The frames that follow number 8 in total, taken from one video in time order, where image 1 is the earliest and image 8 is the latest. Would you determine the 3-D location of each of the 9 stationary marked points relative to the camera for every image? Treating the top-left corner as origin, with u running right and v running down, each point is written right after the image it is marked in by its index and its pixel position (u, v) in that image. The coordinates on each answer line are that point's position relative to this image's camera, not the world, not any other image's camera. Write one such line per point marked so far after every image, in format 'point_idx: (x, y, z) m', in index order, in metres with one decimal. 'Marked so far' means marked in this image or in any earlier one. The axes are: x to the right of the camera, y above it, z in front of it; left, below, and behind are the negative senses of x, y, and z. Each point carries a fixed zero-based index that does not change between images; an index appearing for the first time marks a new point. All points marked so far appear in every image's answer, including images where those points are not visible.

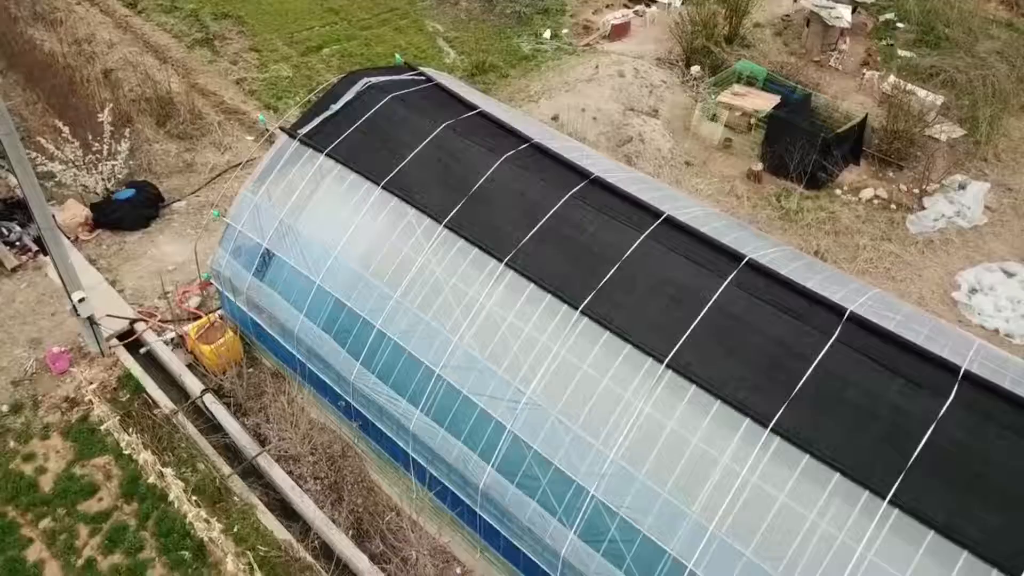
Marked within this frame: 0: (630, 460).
0: (+0.8, -1.1, +5.7) m
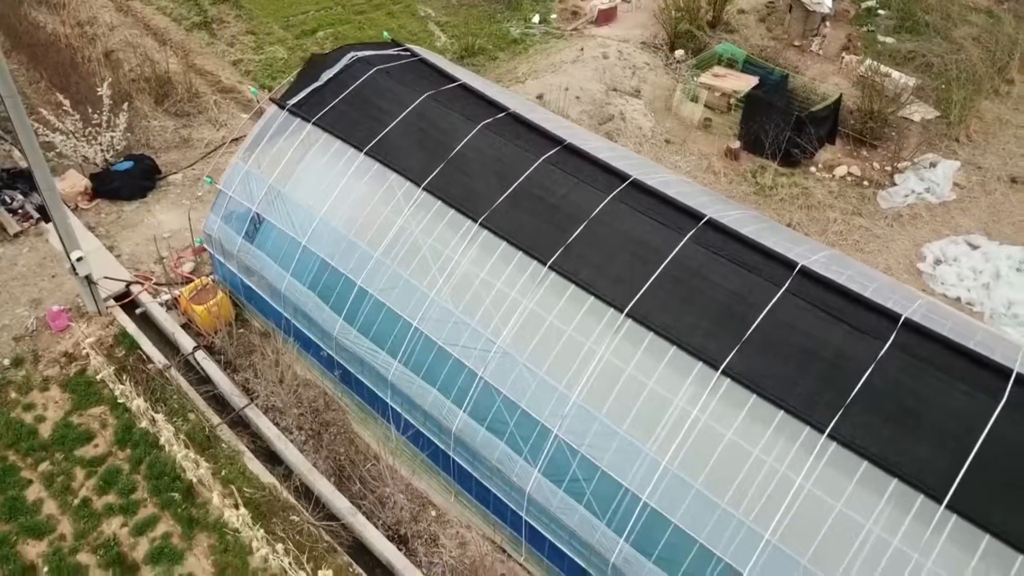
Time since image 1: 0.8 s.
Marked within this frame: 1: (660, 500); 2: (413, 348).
0: (+0.6, -0.8, +6.0) m
1: (+1.0, -1.4, +5.6) m
2: (-0.8, -0.5, +6.8) m
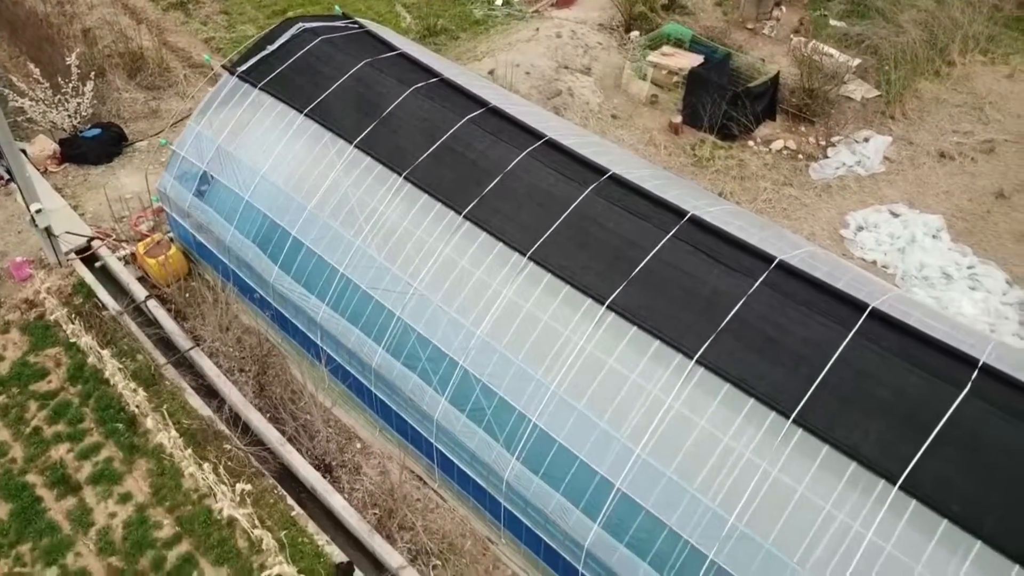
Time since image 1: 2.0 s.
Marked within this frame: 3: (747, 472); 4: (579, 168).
0: (-0.1, -0.4, +6.6) m
1: (+0.3, -1.0, +6.1) m
2: (-1.5, 0.0, +7.3) m
3: (+1.5, -1.2, +5.5) m
4: (+0.6, +1.0, +7.2) m
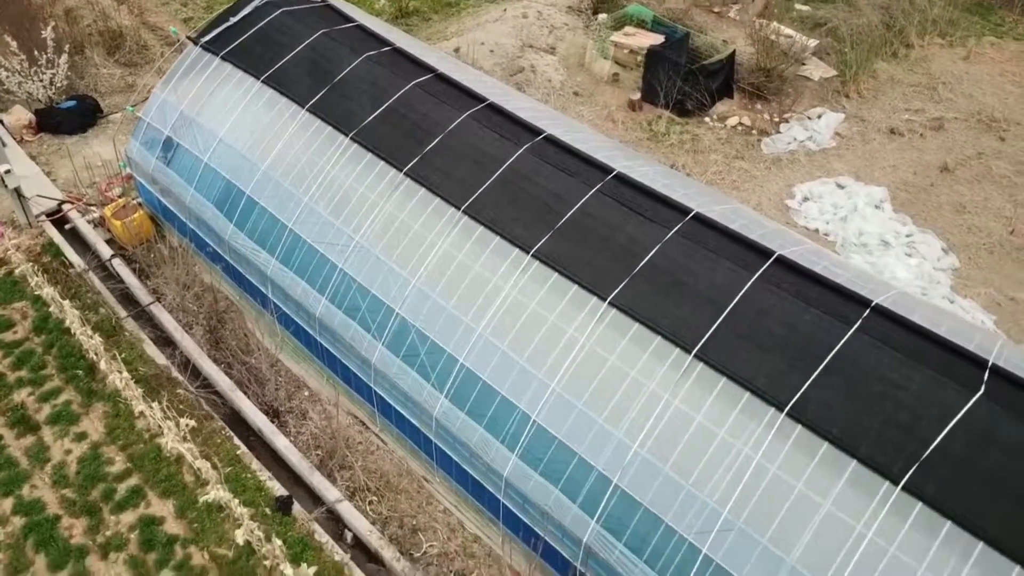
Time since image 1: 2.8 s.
0: (-0.7, 0.0, +6.9) m
1: (-0.3, -0.6, +6.5) m
2: (-2.0, +0.4, +7.7) m
3: (+0.9, -0.8, +5.8) m
4: (0.0, +1.4, +7.6) m
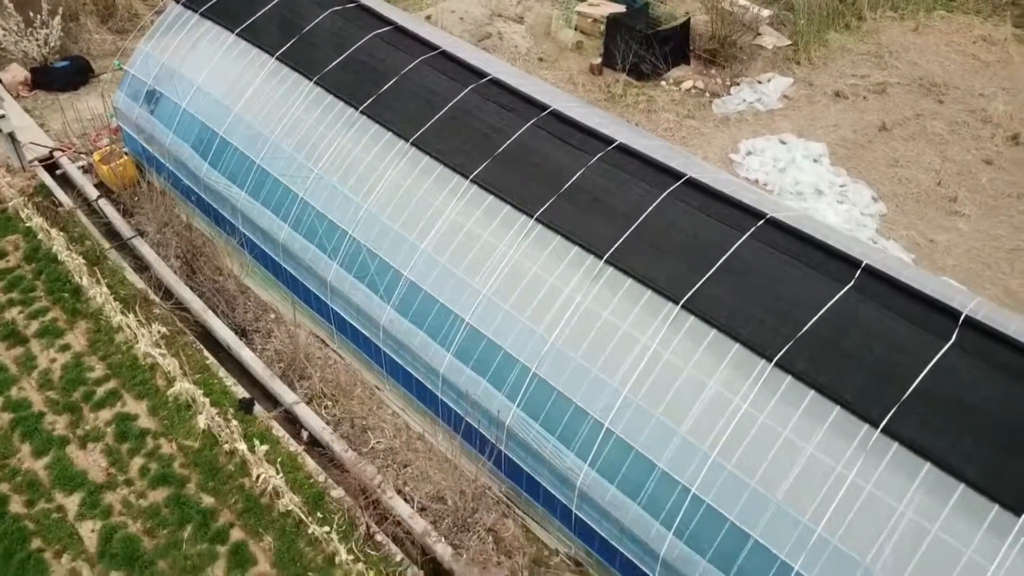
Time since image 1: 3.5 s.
0: (-1.2, +0.7, +7.6) m
1: (-0.8, +0.1, +7.2) m
2: (-2.5, +1.1, +8.4) m
3: (+0.4, -0.1, +6.5) m
4: (-0.5, +2.1, +8.3) m
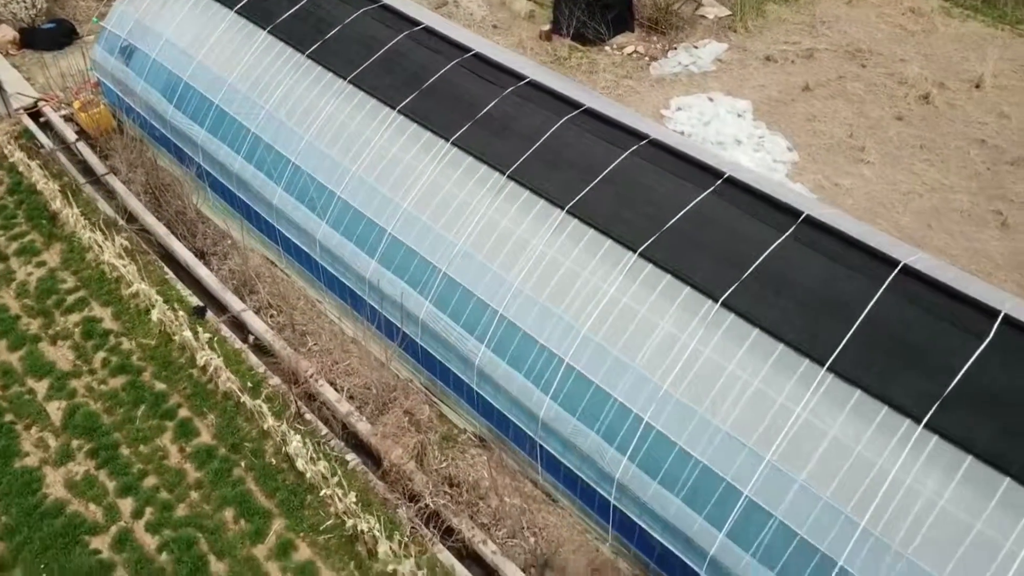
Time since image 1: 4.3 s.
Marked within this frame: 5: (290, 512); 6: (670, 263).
0: (-2.0, +1.5, +8.6) m
1: (-1.6, +0.9, +8.2) m
2: (-3.3, +1.9, +9.4) m
3: (-0.3, +0.7, +7.5) m
4: (-1.2, +2.9, +9.2) m
5: (-1.8, -1.8, +6.8) m
6: (+1.2, +0.2, +6.6) m
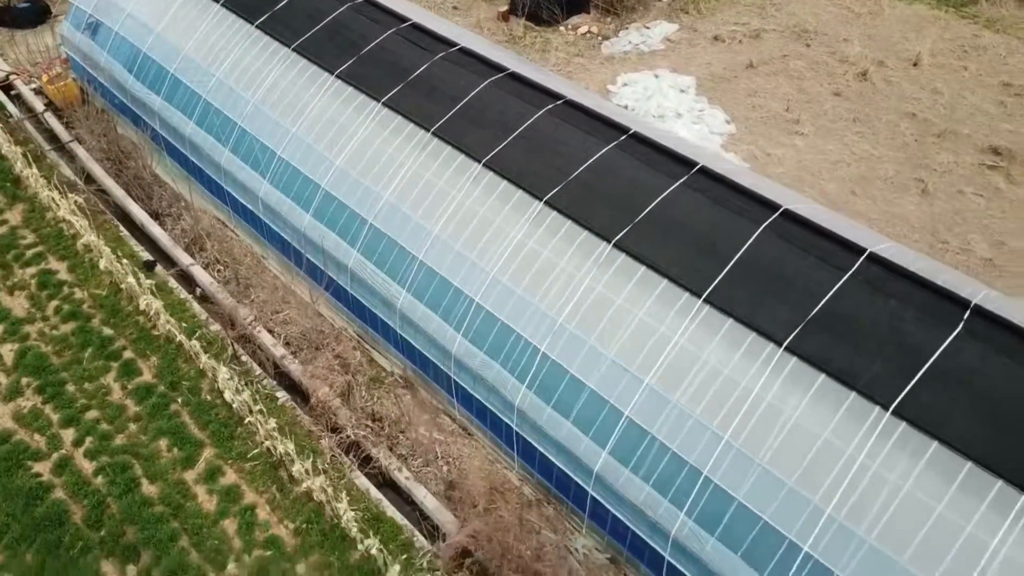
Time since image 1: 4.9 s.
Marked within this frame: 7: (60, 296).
0: (-2.7, +2.0, +9.1) m
1: (-2.3, +1.4, +8.7) m
2: (-4.0, +2.4, +9.9) m
3: (-1.1, +1.1, +8.0) m
4: (-1.9, +3.4, +9.7) m
5: (-2.5, -1.3, +7.3) m
6: (+0.5, +0.7, +7.1) m
7: (-4.6, -0.1, +8.6) m
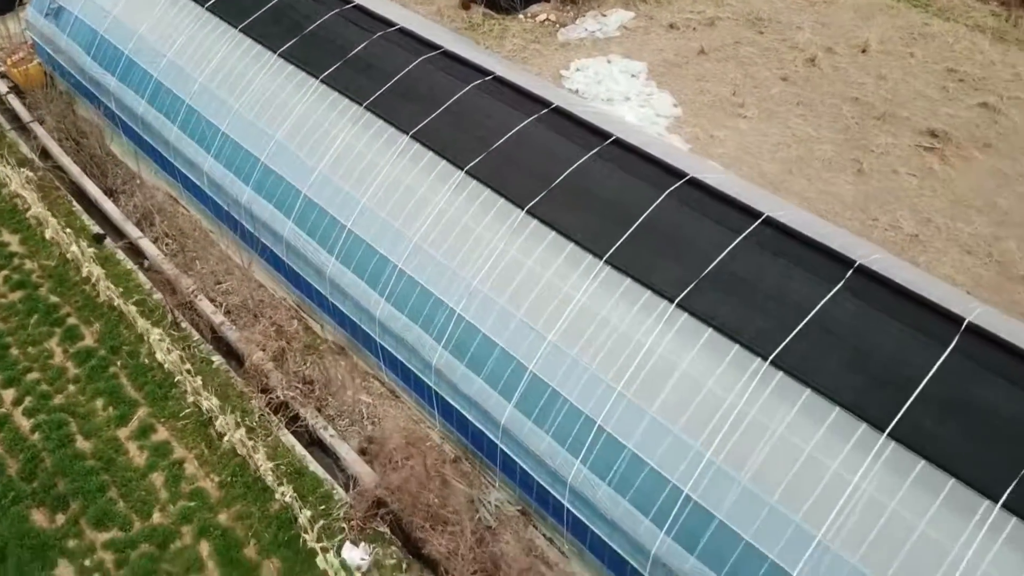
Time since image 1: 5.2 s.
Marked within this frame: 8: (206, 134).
0: (-3.4, +2.3, +9.4) m
1: (-3.0, +1.7, +9.0) m
2: (-4.7, +2.7, +10.2) m
3: (-1.7, +1.4, +8.3) m
4: (-2.6, +3.7, +10.0) m
5: (-3.2, -1.0, +7.6) m
6: (-0.2, +1.0, +7.3) m
7: (-5.3, +0.2, +8.9) m
8: (-3.3, +1.7, +9.2) m
